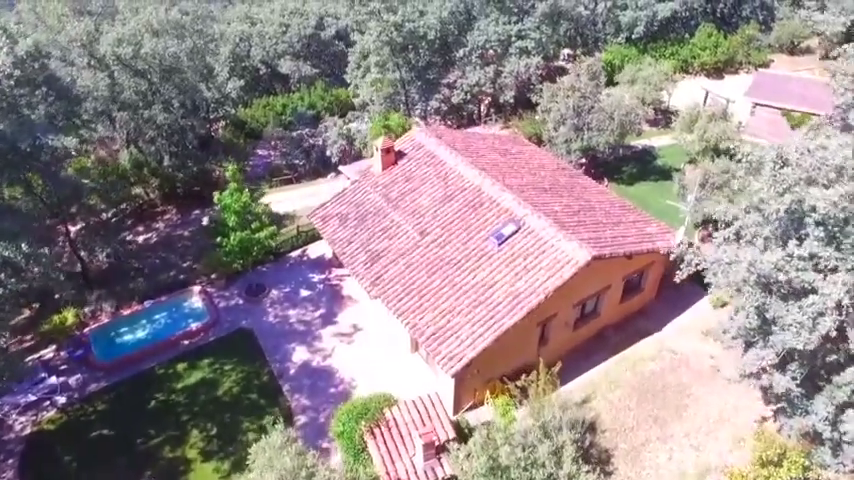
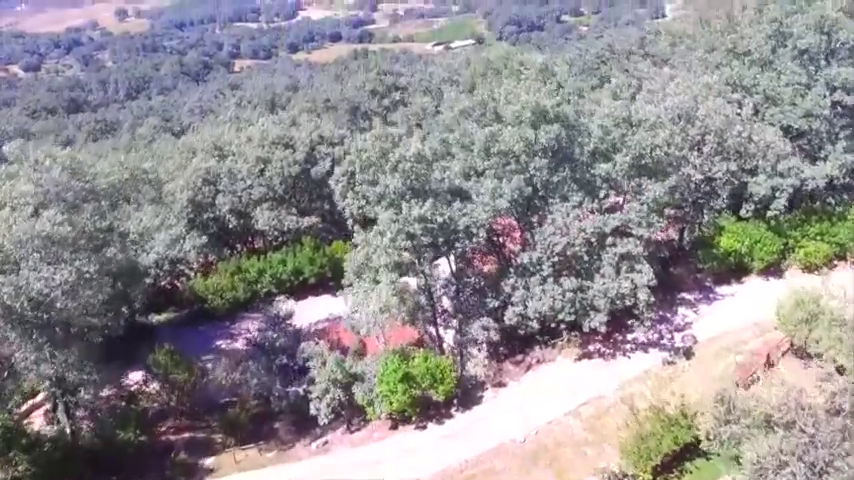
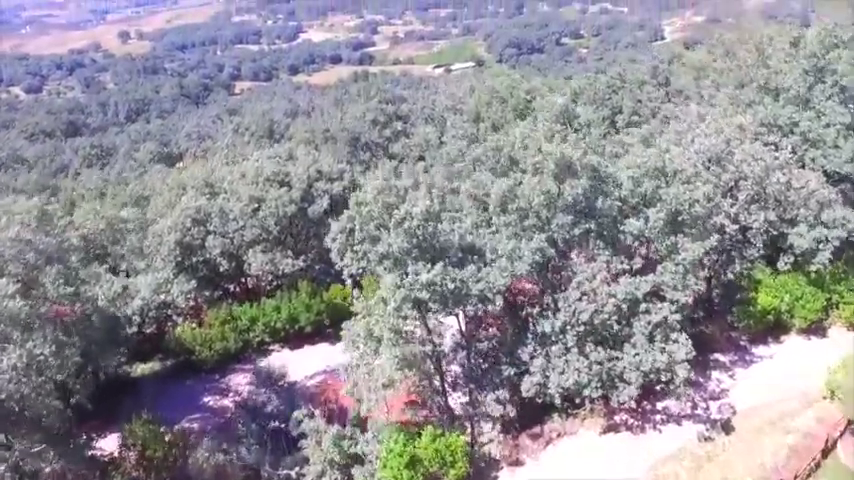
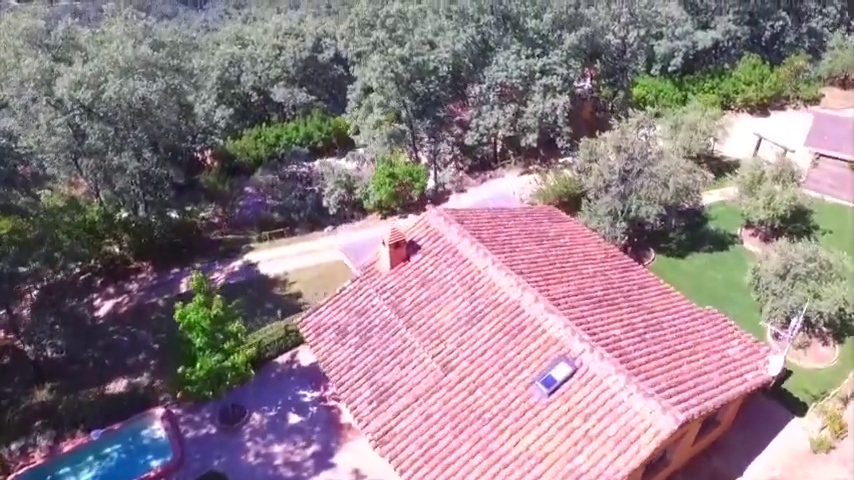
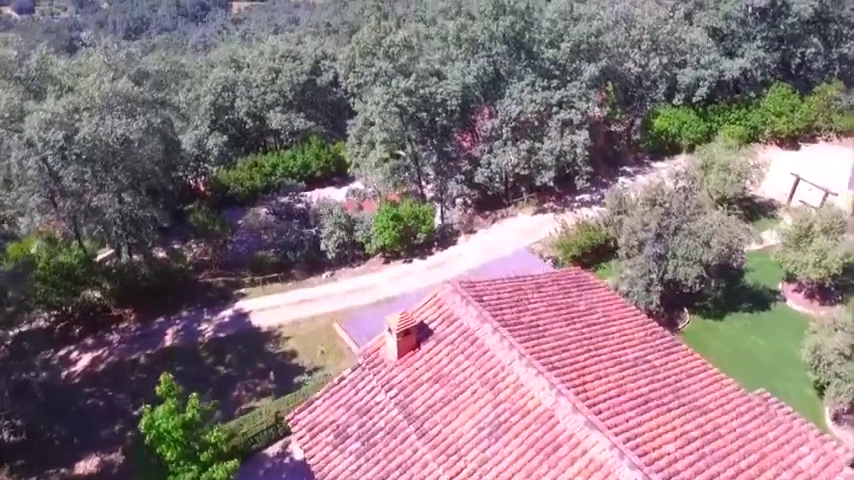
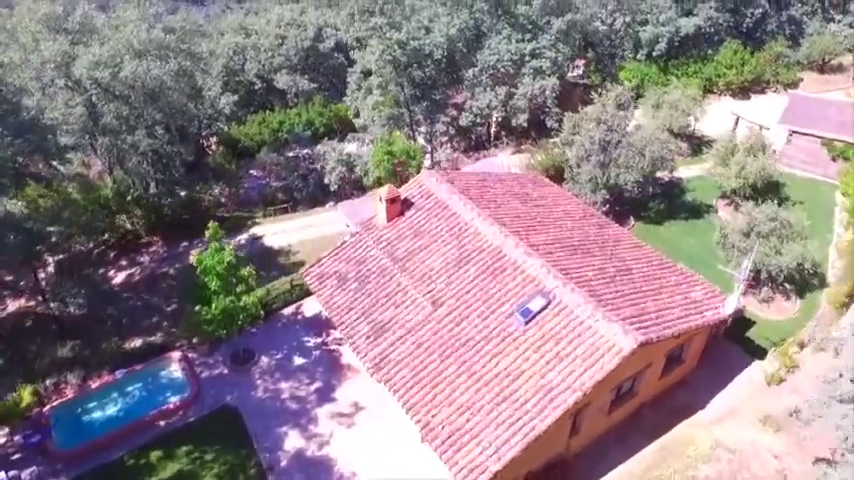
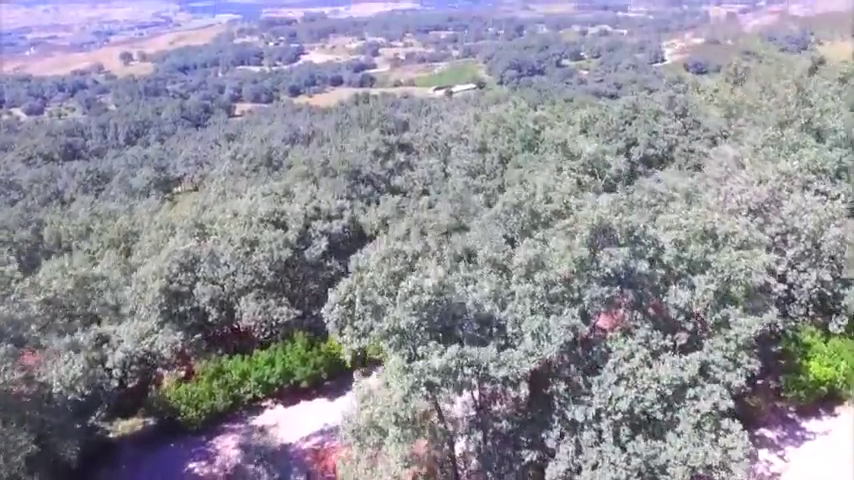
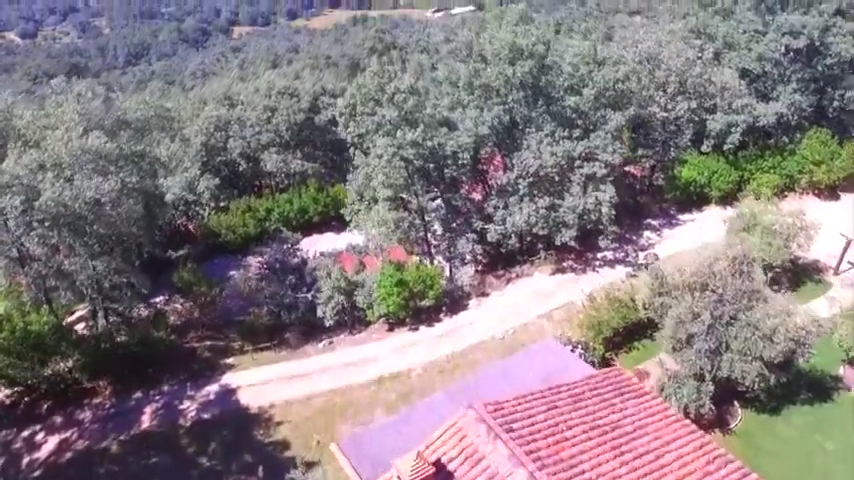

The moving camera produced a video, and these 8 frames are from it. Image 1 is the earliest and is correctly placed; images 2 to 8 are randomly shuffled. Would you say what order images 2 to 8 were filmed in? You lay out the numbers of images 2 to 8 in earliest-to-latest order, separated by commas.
6, 4, 5, 8, 2, 3, 7
